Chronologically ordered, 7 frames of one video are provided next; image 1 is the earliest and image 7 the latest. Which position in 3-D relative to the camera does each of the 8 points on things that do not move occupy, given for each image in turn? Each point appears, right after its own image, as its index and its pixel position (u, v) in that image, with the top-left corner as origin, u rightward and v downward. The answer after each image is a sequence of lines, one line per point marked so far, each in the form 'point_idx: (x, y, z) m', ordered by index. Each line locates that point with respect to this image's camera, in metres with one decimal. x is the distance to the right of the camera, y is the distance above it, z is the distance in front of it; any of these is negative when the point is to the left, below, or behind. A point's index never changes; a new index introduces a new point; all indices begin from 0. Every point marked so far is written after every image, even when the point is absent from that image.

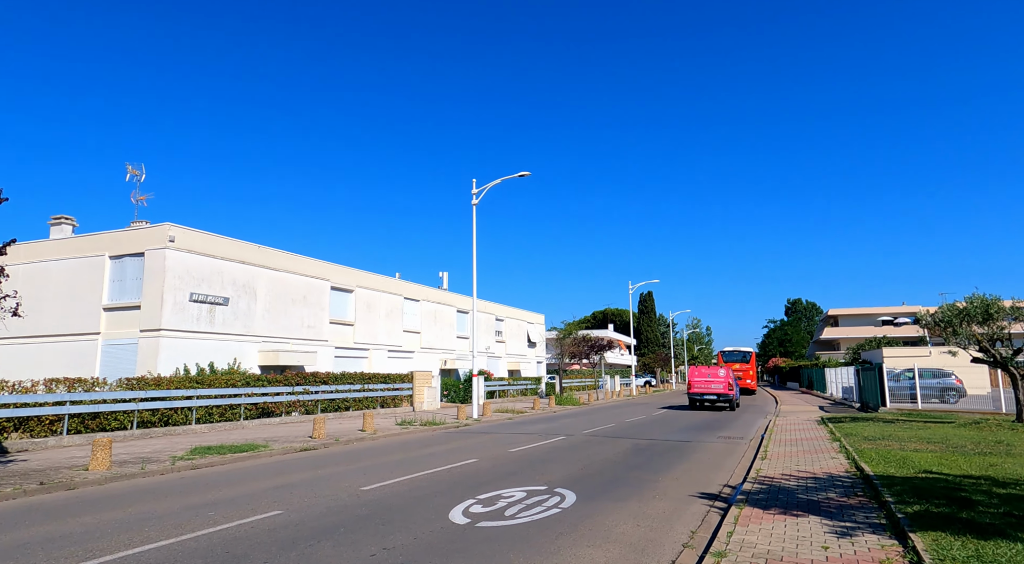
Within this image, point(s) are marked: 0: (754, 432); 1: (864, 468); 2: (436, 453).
0: (+7.0, -4.3, +18.8) m
1: (+5.8, -3.1, +10.6) m
2: (-1.6, -3.6, +13.6) m
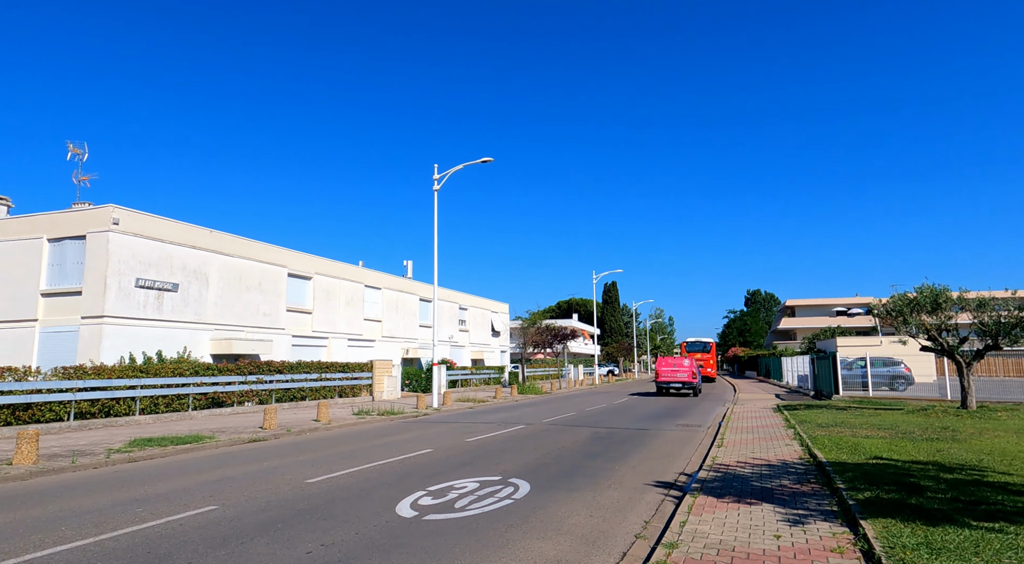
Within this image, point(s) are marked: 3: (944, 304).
0: (+5.8, -4.0, +18.9) m
1: (+5.0, -2.9, +10.7) m
2: (-2.5, -3.3, +13.3) m
3: (+12.5, -0.6, +18.7) m
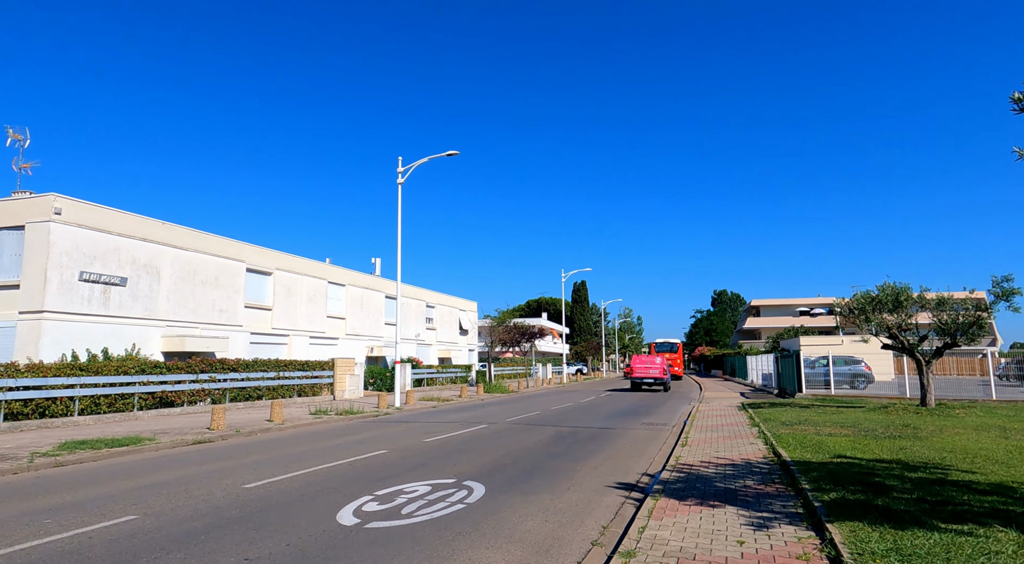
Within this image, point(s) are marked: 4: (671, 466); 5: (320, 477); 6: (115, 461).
0: (+4.8, -3.9, +18.7) m
1: (+4.3, -2.8, +10.5) m
2: (-3.3, -3.2, +12.7) m
3: (+11.4, -0.6, +18.8) m
4: (+2.5, -2.8, +10.0) m
5: (-2.6, -2.6, +8.7) m
6: (-6.4, -2.9, +10.4) m
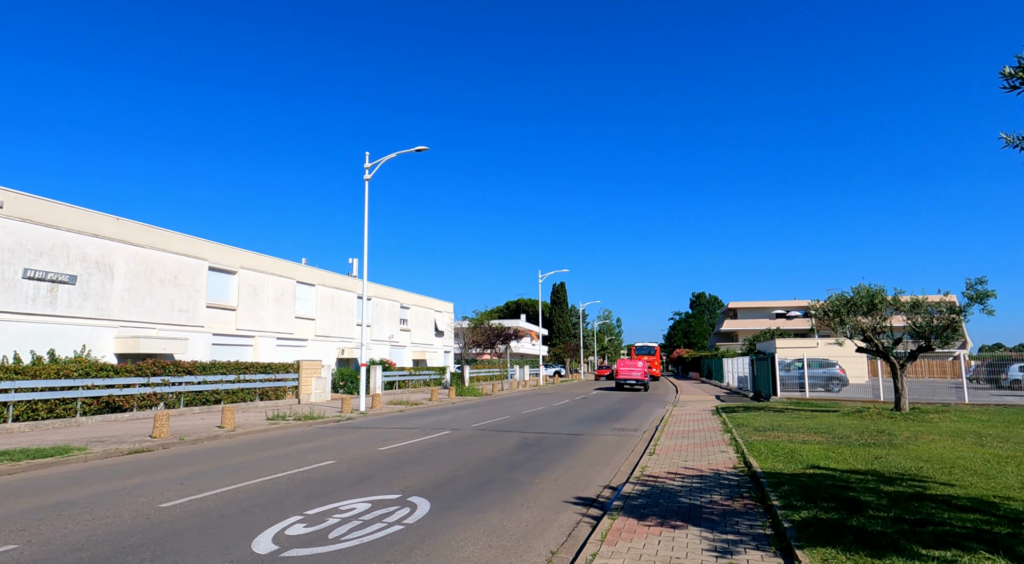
0: (+3.8, -4.0, +18.1) m
1: (+3.7, -2.8, +9.9) m
2: (-4.0, -3.2, +11.9) m
3: (+10.5, -0.7, +18.4) m
4: (+1.8, -2.8, +9.4) m
5: (-3.2, -2.6, +8.0) m
6: (-7.0, -2.8, +9.5) m
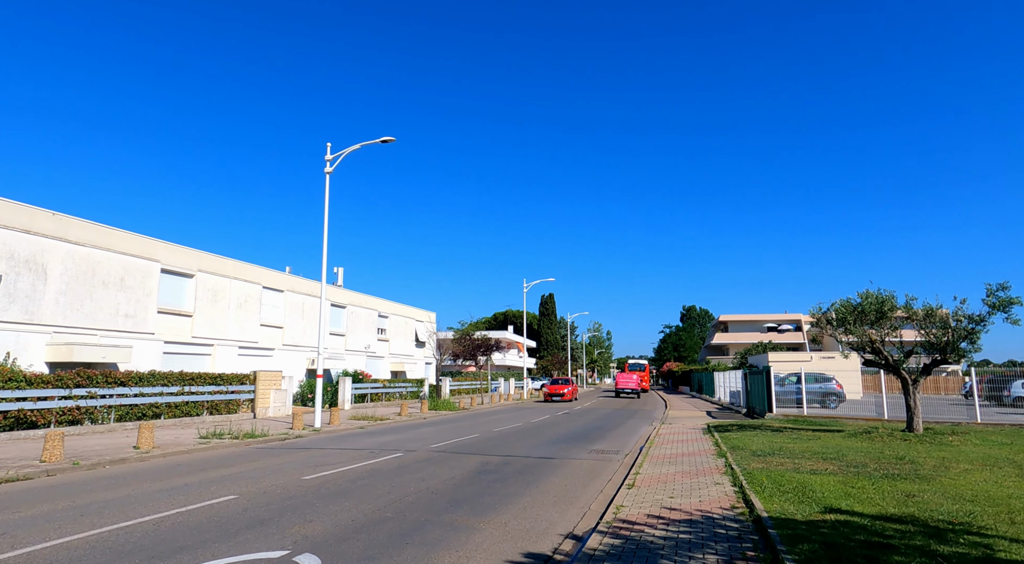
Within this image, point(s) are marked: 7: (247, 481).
0: (+3.0, -4.0, +16.1) m
1: (+2.9, -2.7, +7.9) m
2: (-4.8, -3.0, +9.8) m
3: (+9.7, -0.8, +16.5) m
4: (+1.1, -2.7, +7.3) m
5: (-3.9, -2.4, +5.8) m
6: (-7.8, -2.6, +7.3) m
7: (-4.1, -3.1, +10.0) m
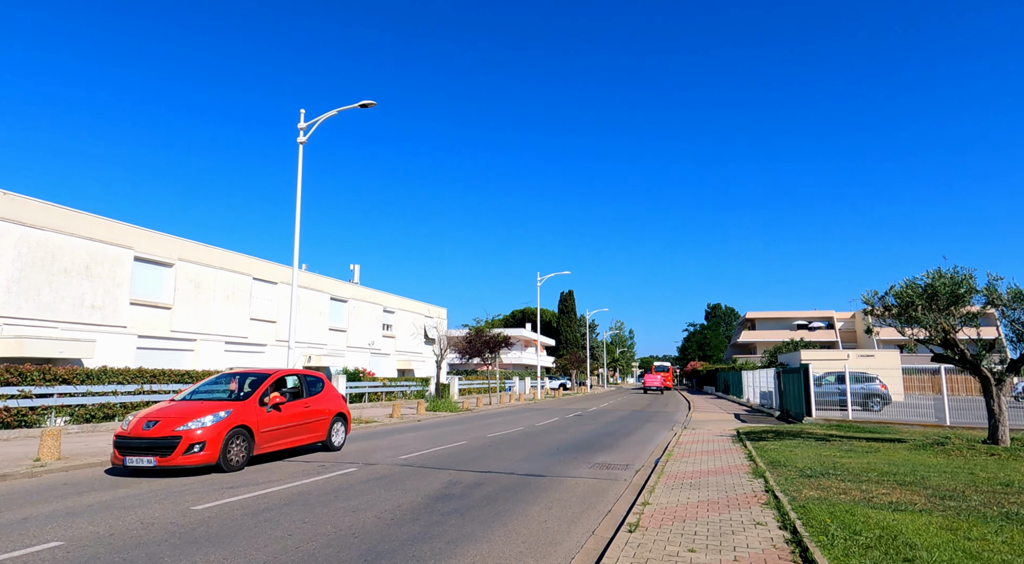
0: (+2.7, -3.6, +13.2) m
1: (+2.4, -2.2, +5.0) m
2: (-5.3, -2.6, +7.2) m
3: (+9.4, -0.3, +13.4) m
4: (+0.5, -2.3, +4.5) m
5: (-4.5, -2.0, +3.2) m
6: (-8.3, -2.2, +4.9) m
7: (-4.5, -2.6, +7.3) m
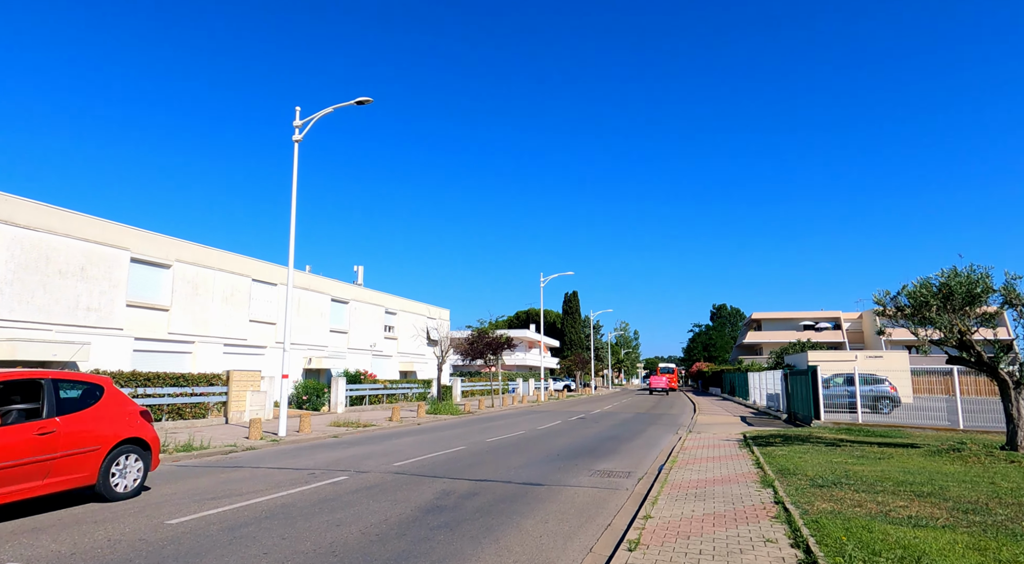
0: (+2.7, -3.6, +12.8) m
1: (+2.3, -2.2, +4.5) m
2: (-5.3, -2.6, +6.8) m
3: (+9.4, -0.3, +12.9) m
4: (+0.4, -2.2, +4.1) m
5: (-4.6, -2.0, +2.8) m
6: (-8.4, -2.2, +4.5) m
7: (-4.6, -2.6, +6.9) m
